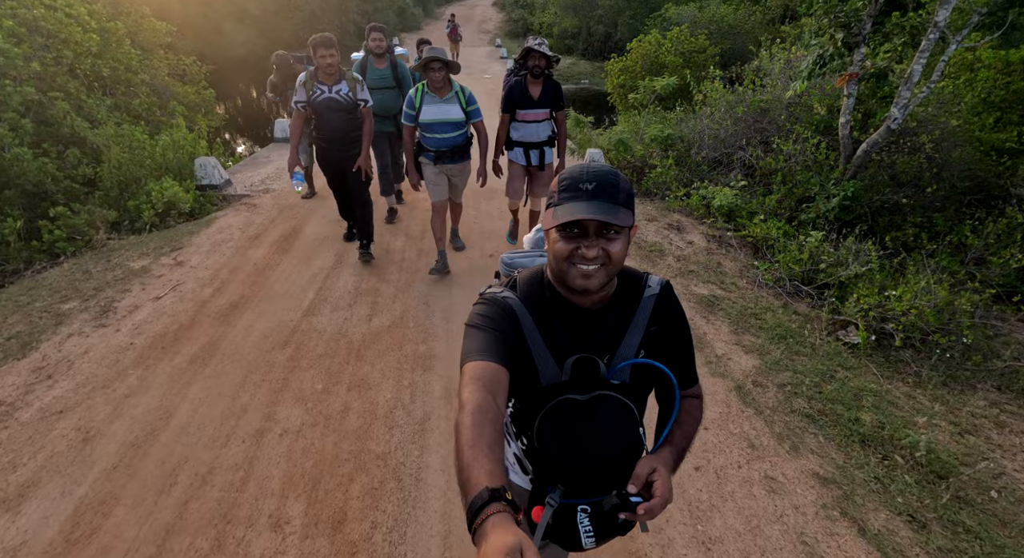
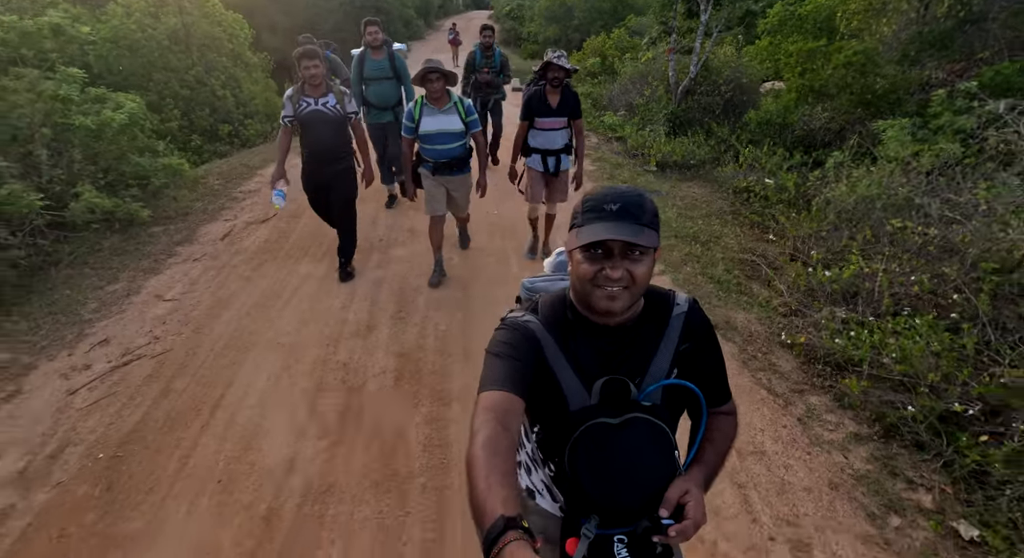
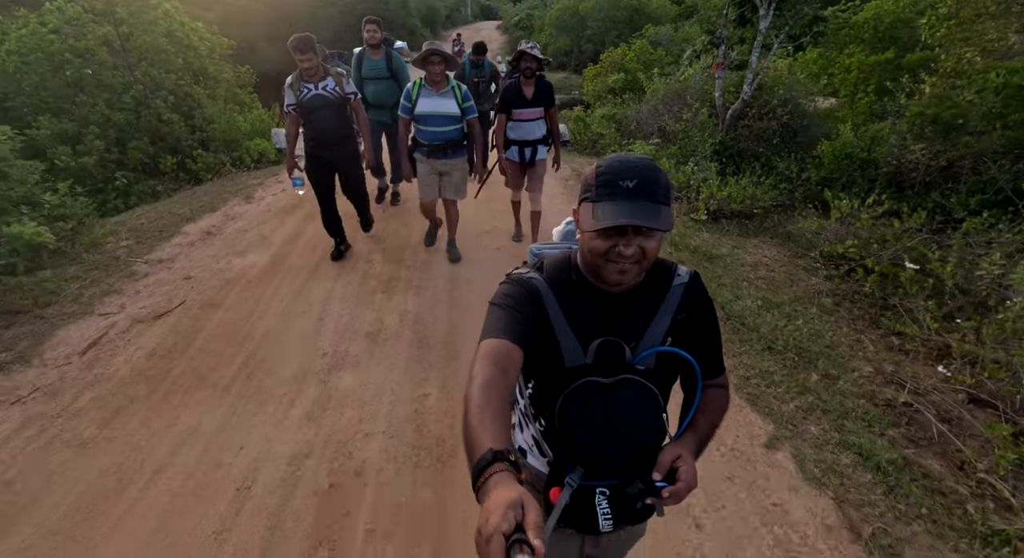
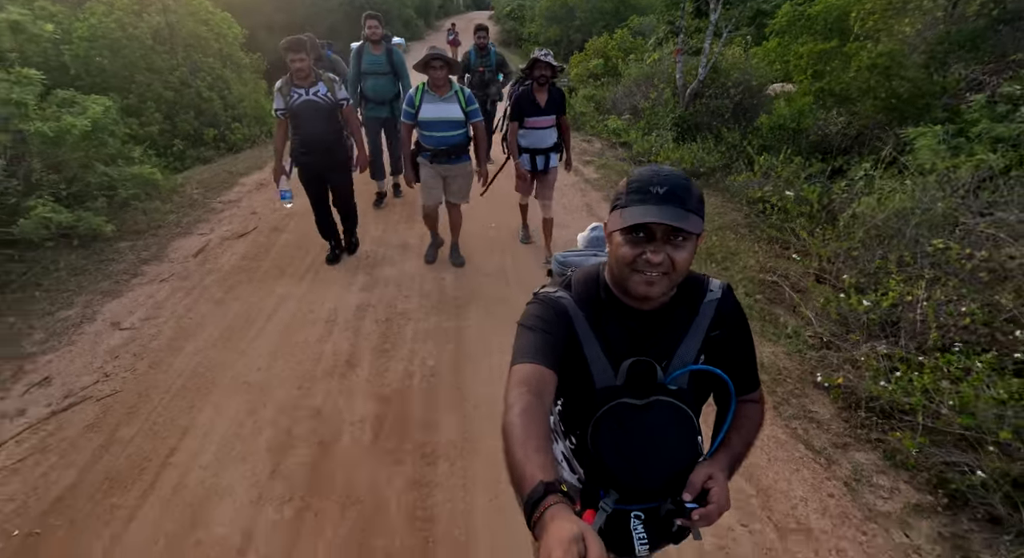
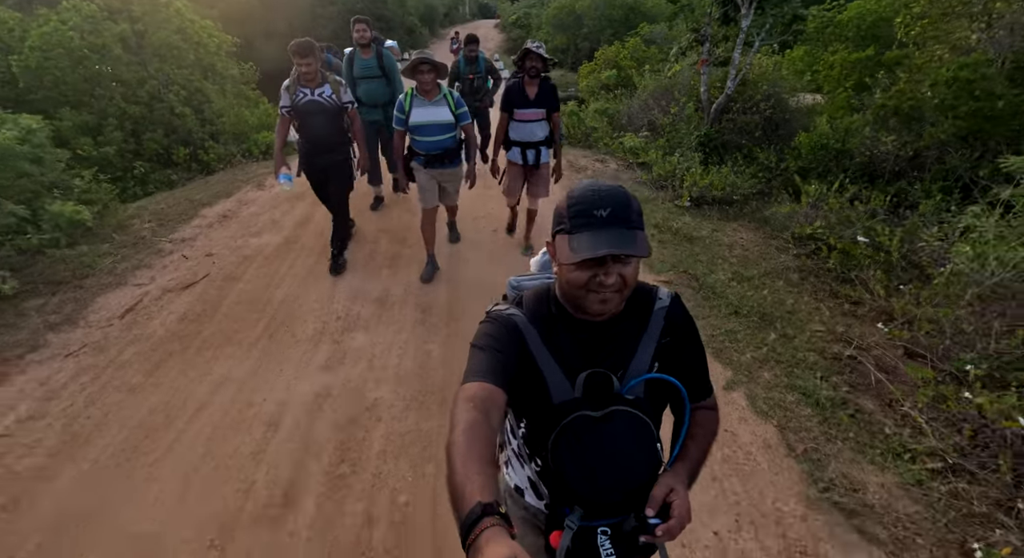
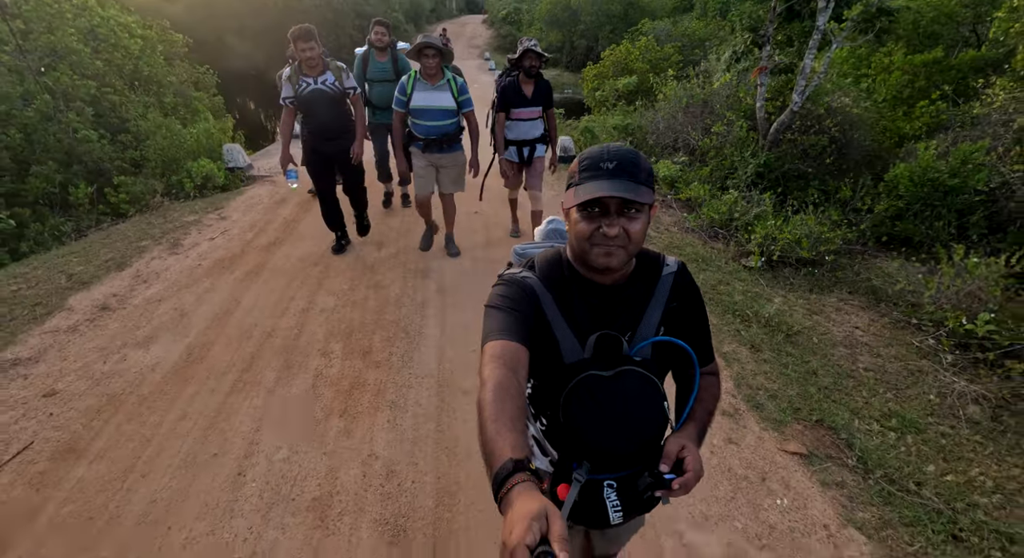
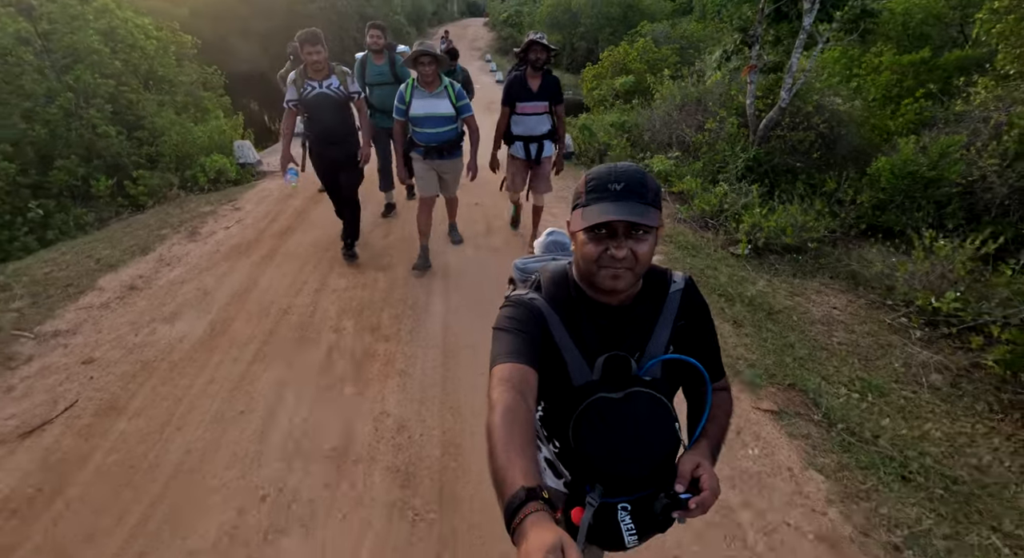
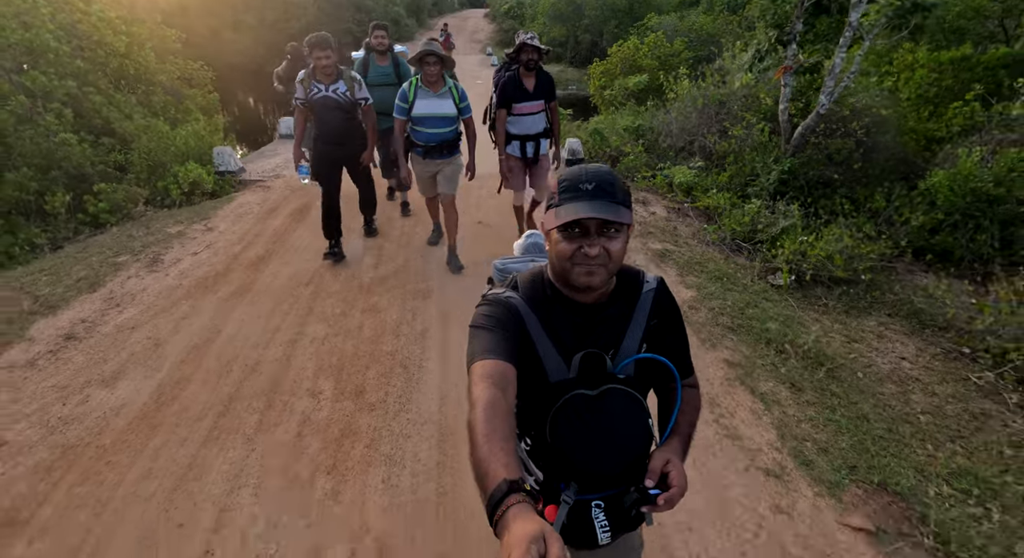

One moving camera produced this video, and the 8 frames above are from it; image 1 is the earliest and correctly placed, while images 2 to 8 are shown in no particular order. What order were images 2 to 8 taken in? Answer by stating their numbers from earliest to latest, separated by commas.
8, 6, 7, 3, 5, 4, 2
